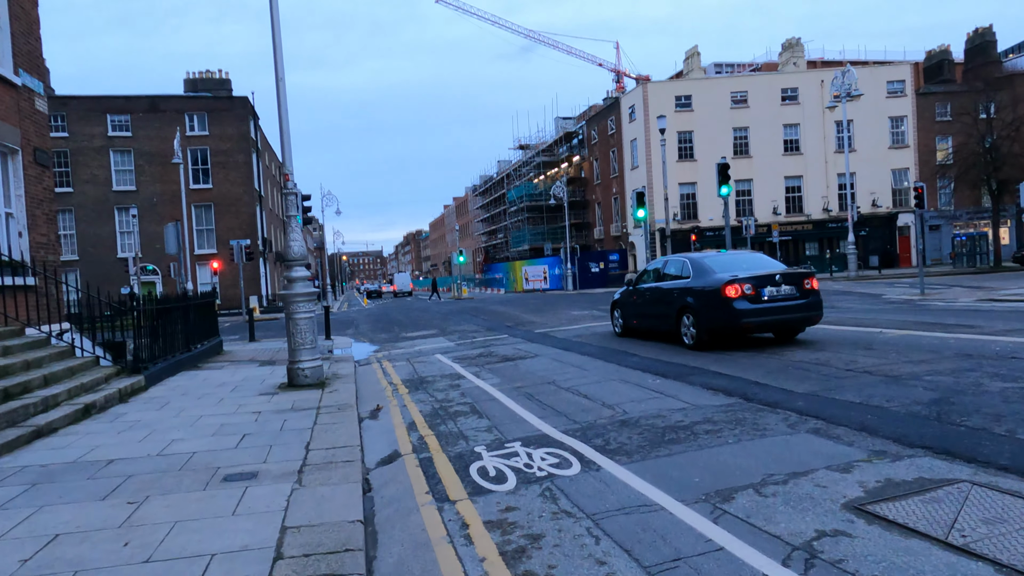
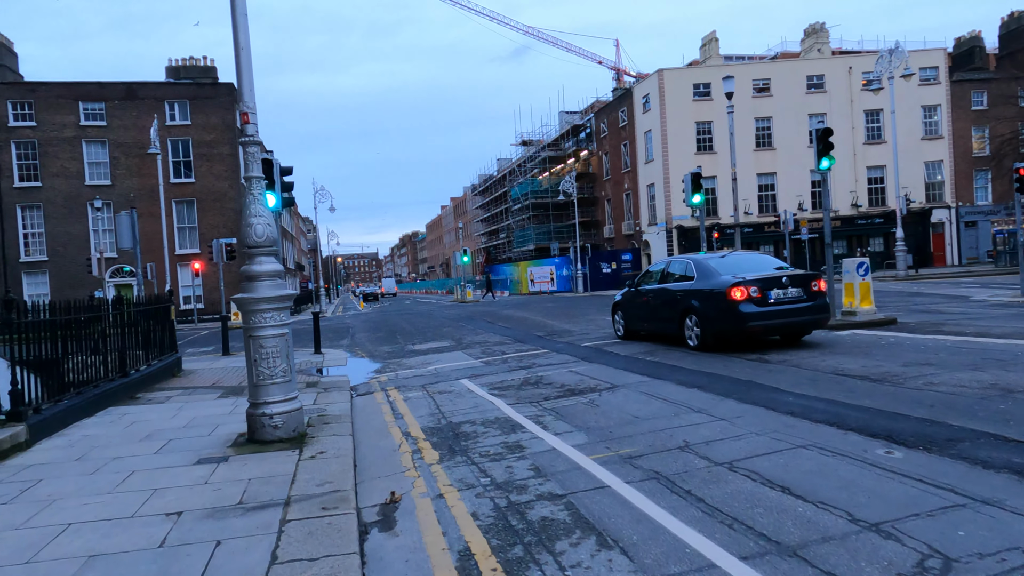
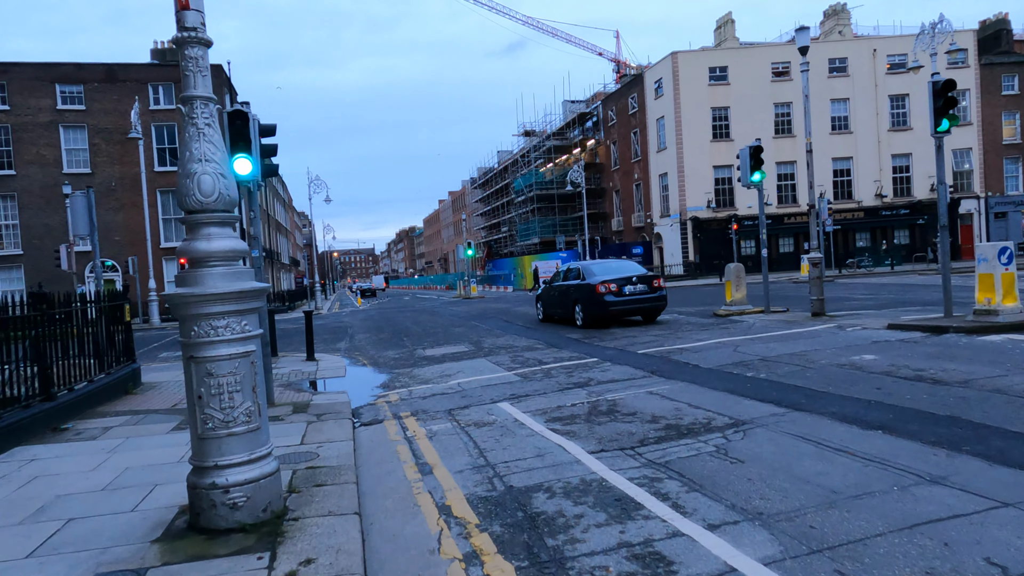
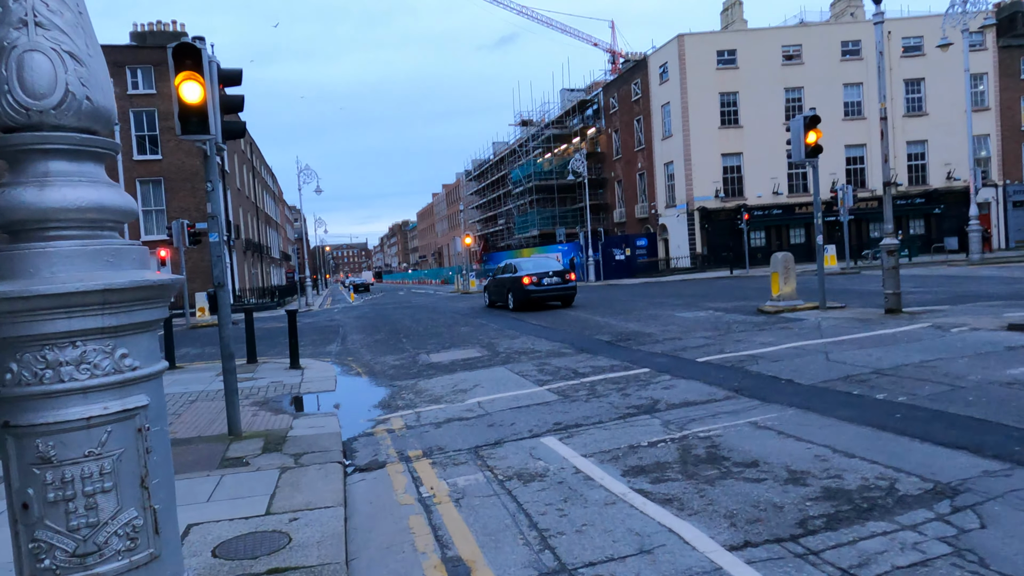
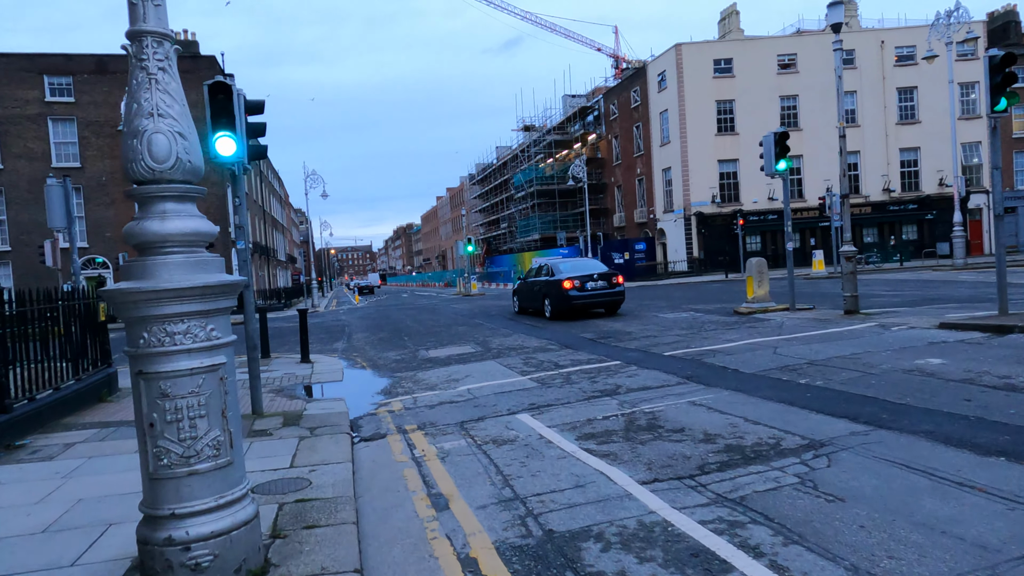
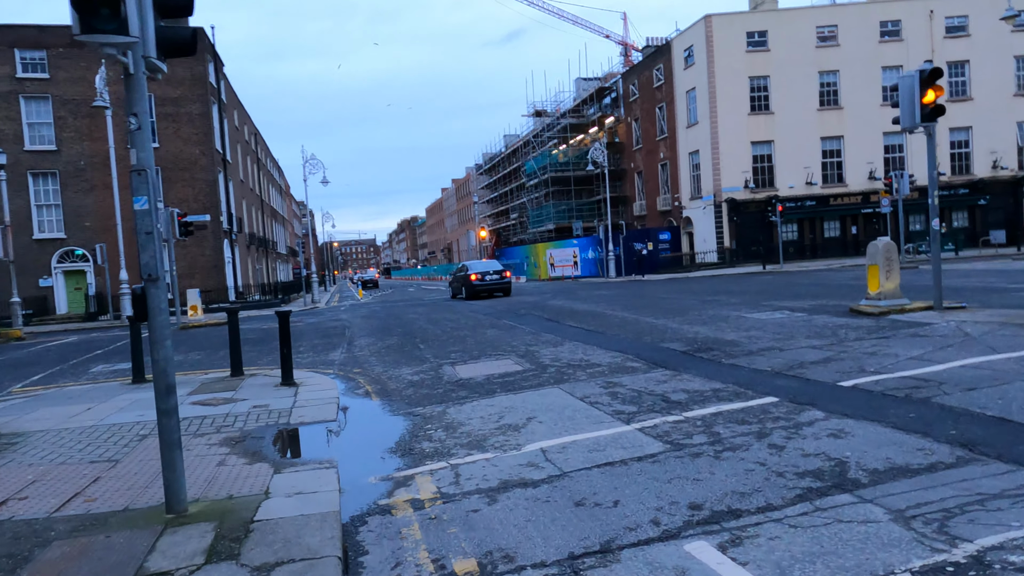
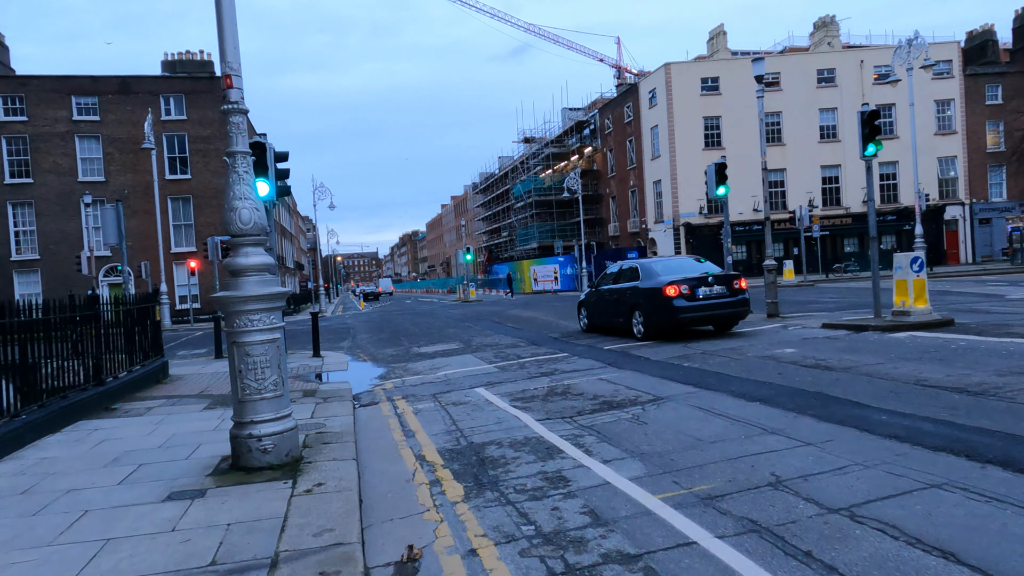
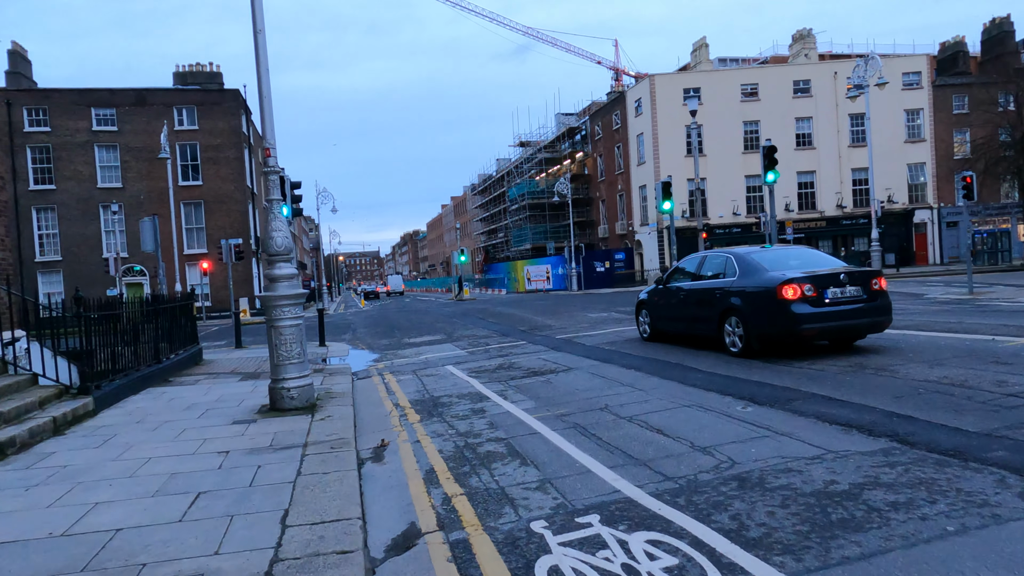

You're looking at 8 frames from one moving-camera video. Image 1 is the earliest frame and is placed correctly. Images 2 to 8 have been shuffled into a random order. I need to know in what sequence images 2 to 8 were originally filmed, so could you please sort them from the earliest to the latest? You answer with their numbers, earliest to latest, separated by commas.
8, 2, 7, 3, 5, 4, 6
